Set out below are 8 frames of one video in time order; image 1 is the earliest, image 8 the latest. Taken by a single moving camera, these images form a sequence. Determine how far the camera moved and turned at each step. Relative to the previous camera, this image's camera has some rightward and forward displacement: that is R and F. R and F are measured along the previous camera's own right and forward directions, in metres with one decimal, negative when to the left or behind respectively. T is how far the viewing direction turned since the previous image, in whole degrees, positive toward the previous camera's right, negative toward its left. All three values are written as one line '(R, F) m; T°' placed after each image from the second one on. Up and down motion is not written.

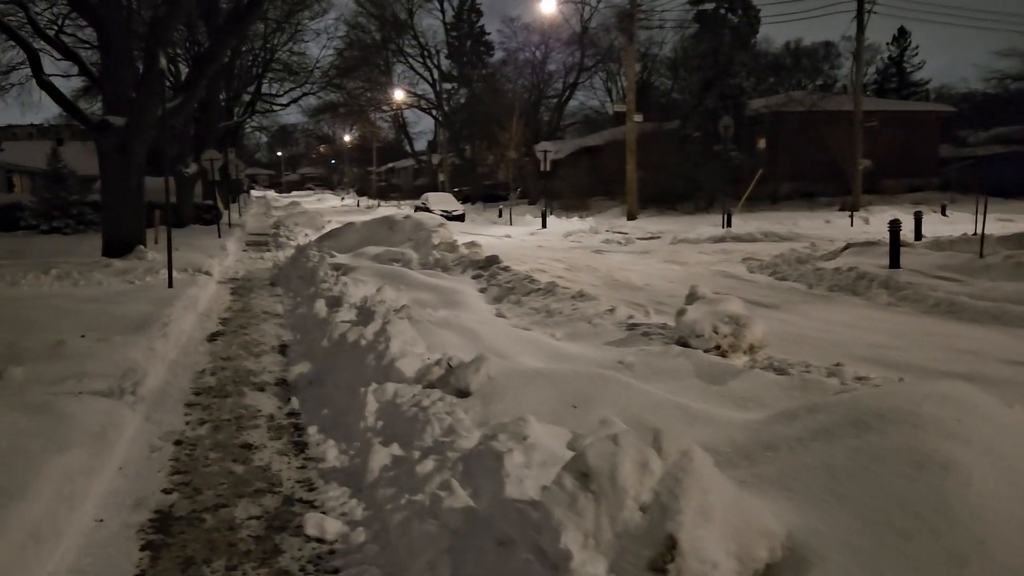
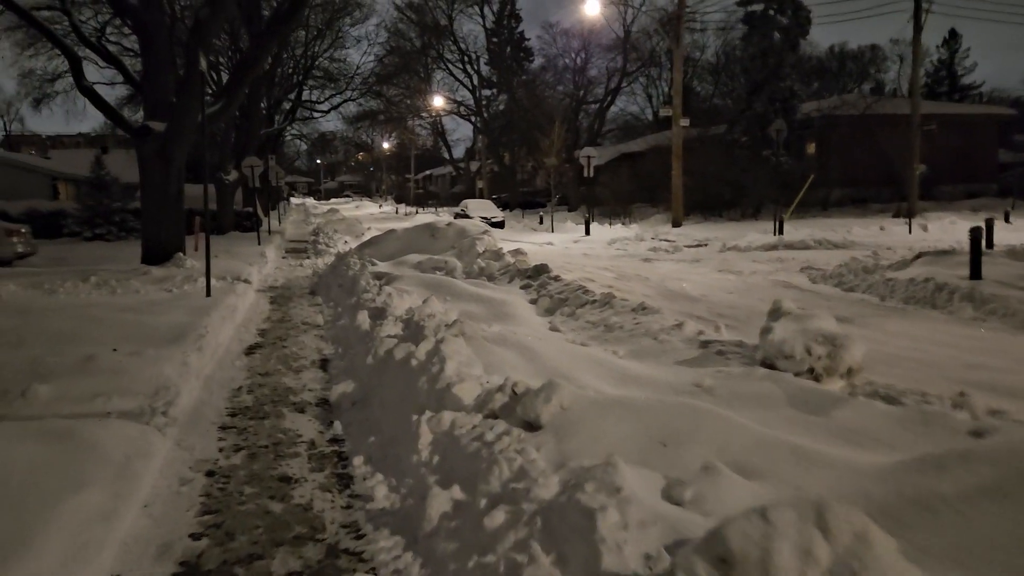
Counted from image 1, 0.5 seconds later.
(-0.2, +0.6) m; -3°
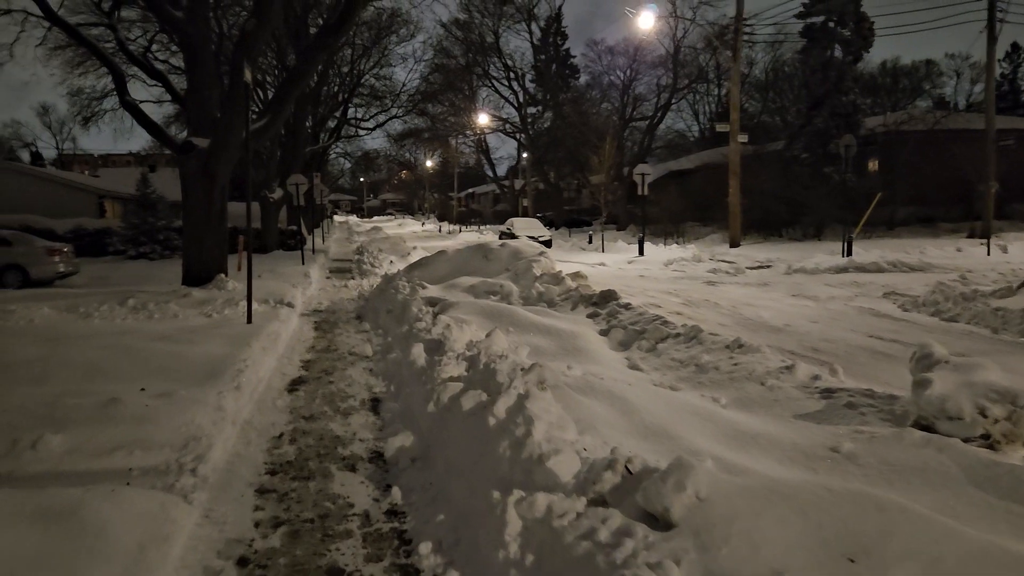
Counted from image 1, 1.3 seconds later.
(-0.3, +1.0) m; -3°
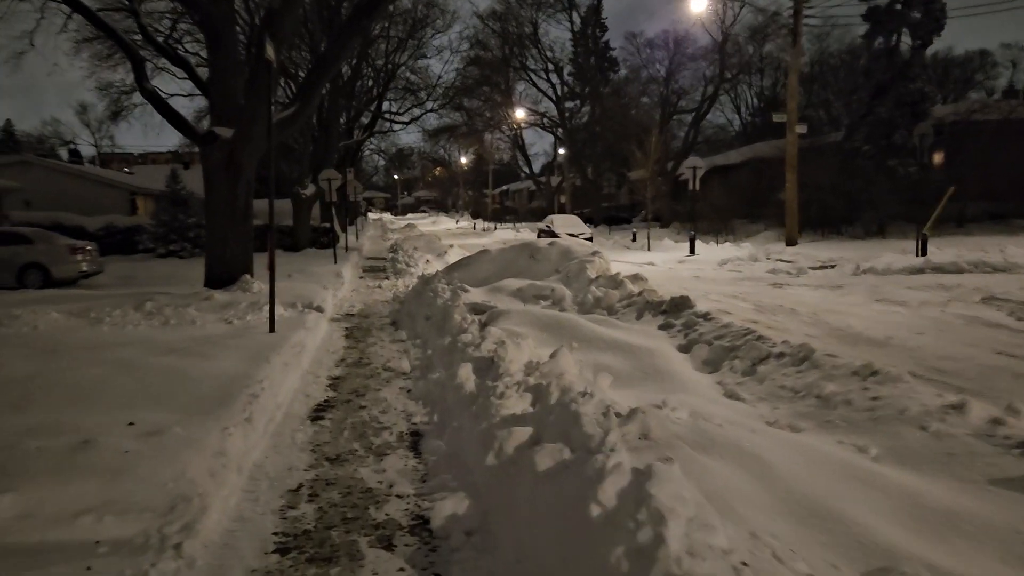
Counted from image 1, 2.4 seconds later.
(-0.3, +1.4) m; -2°
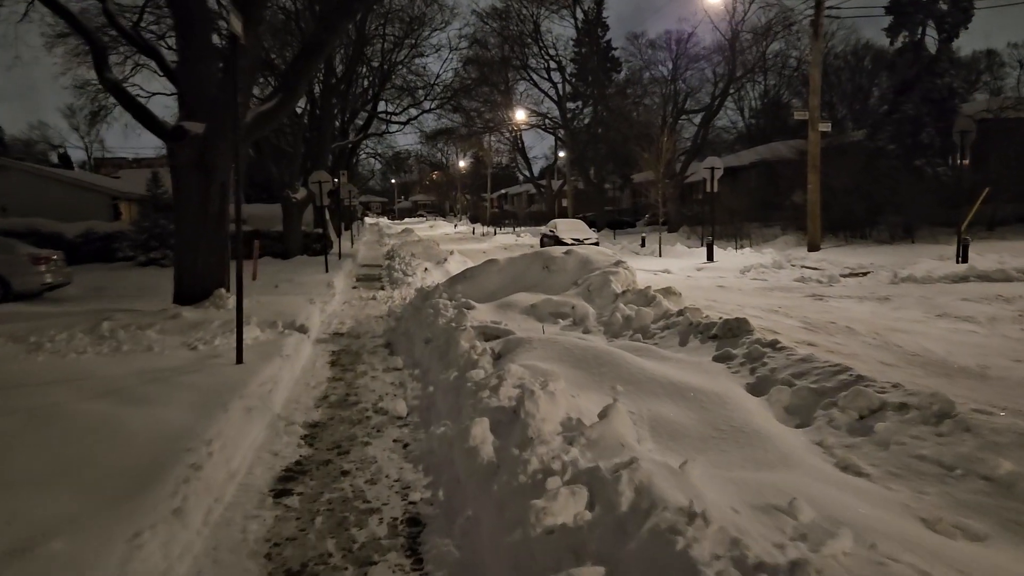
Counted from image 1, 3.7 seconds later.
(-0.2, +1.7) m; 0°
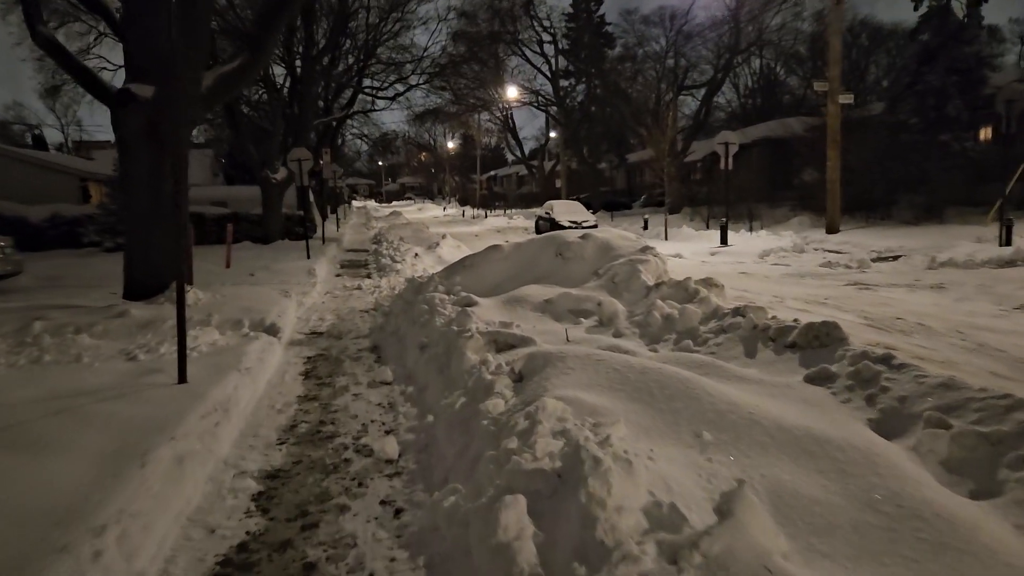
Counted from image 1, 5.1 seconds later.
(-0.3, +1.8) m; +1°
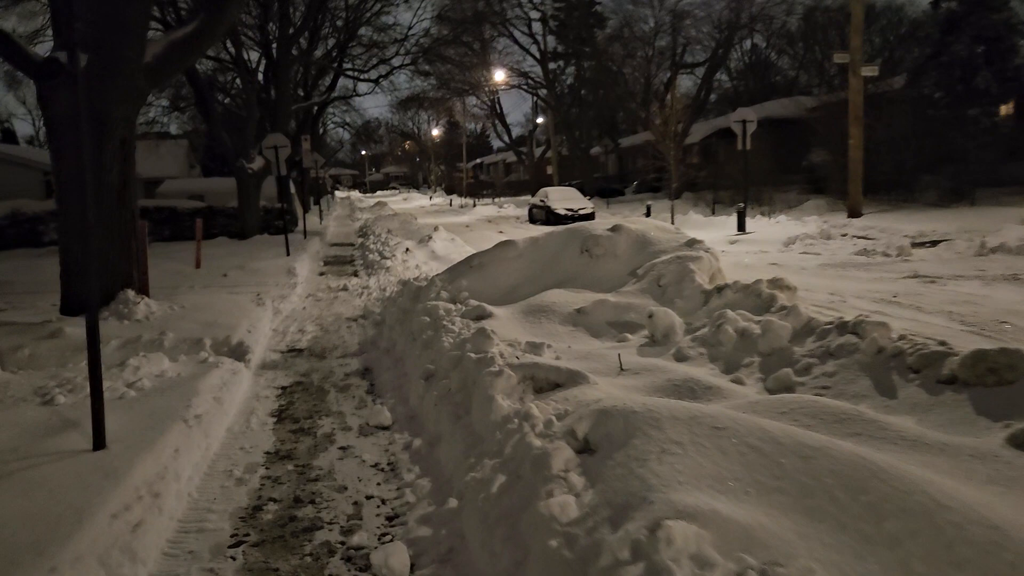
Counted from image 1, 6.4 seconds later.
(-0.3, +1.8) m; +1°
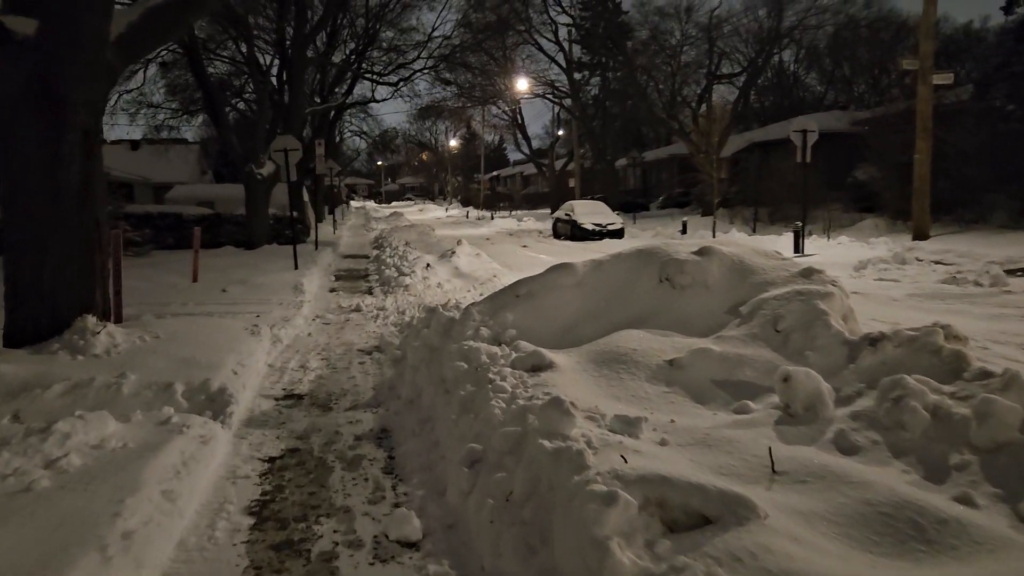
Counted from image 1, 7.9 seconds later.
(-0.4, +1.9) m; -1°
